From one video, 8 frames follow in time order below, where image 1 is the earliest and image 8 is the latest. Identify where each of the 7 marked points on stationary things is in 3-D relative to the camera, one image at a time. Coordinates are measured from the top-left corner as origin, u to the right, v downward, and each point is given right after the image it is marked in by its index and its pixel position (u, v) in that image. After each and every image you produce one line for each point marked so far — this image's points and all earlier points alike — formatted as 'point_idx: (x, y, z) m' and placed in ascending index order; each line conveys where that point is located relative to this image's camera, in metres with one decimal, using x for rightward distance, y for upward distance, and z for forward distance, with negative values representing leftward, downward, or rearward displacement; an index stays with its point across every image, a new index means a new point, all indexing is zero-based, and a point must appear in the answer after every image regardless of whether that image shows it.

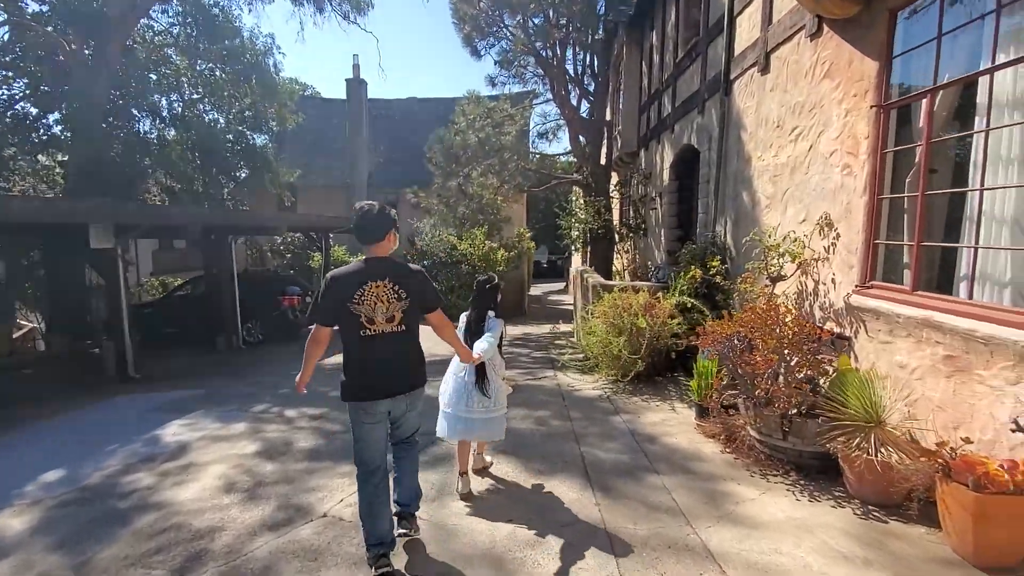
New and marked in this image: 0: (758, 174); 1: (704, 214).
0: (+2.7, +1.3, +5.7) m
1: (+2.7, +1.0, +7.4) m
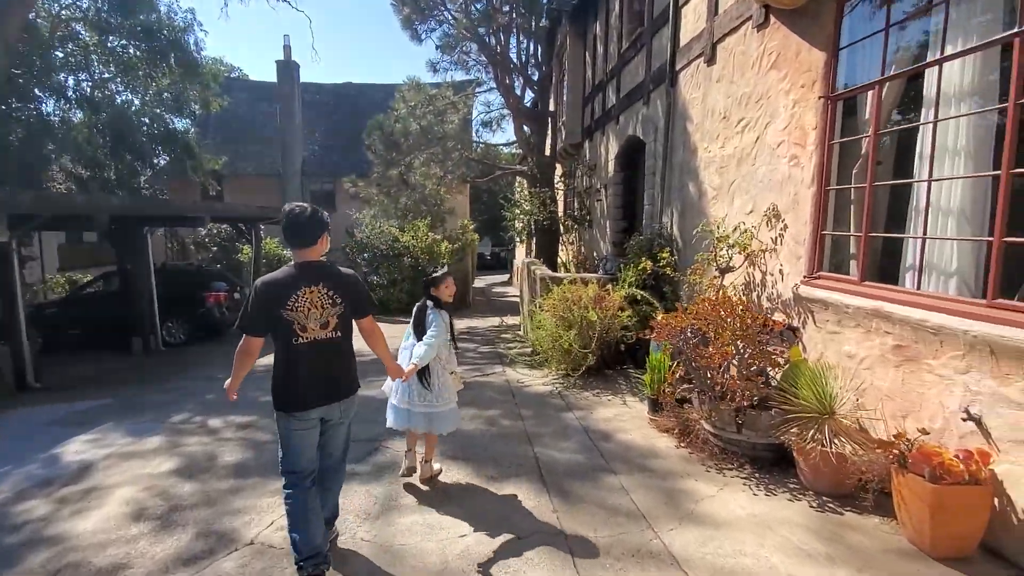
0: (+2.1, +1.4, +5.7) m
1: (+2.0, +1.2, +7.4) m
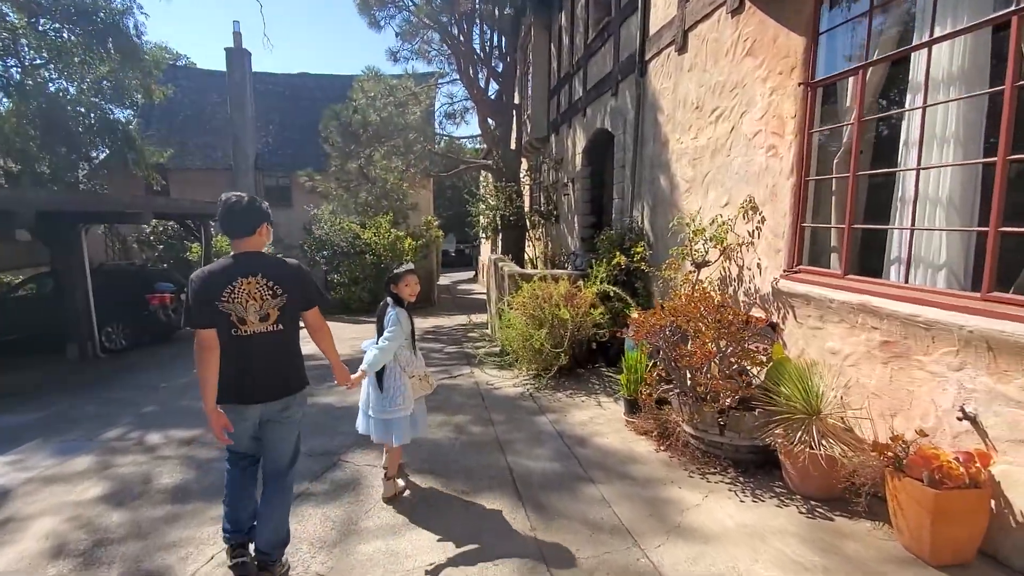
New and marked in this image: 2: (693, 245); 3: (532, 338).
0: (+1.8, +1.4, +5.6) m
1: (+1.5, +1.2, +7.2) m
2: (+1.7, +0.4, +4.8) m
3: (+0.2, -0.6, +5.7) m
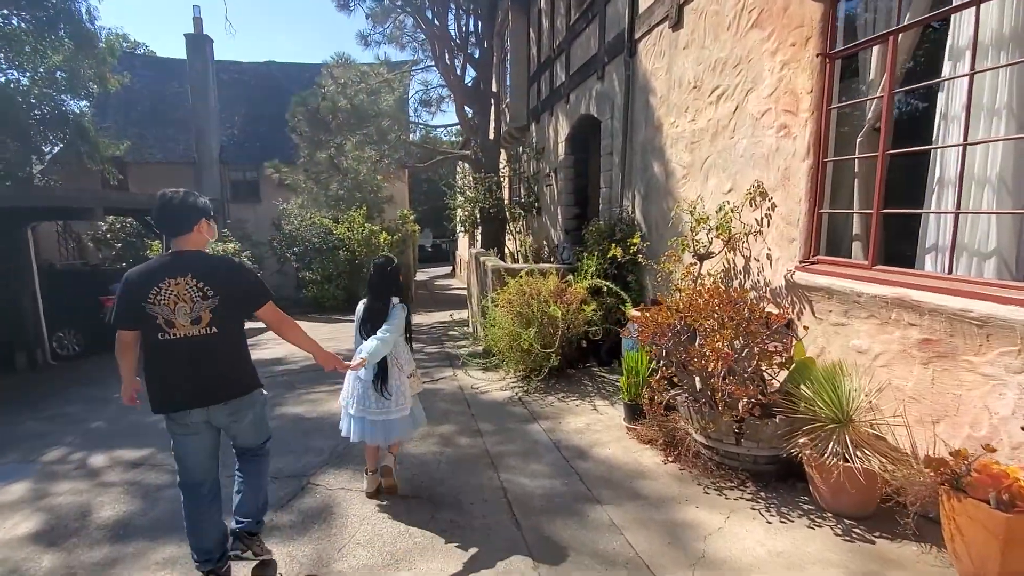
0: (+1.6, +1.5, +5.2) m
1: (+1.3, +1.3, +6.8) m
2: (+1.6, +0.5, +4.5) m
3: (+0.1, -0.5, +5.3) m
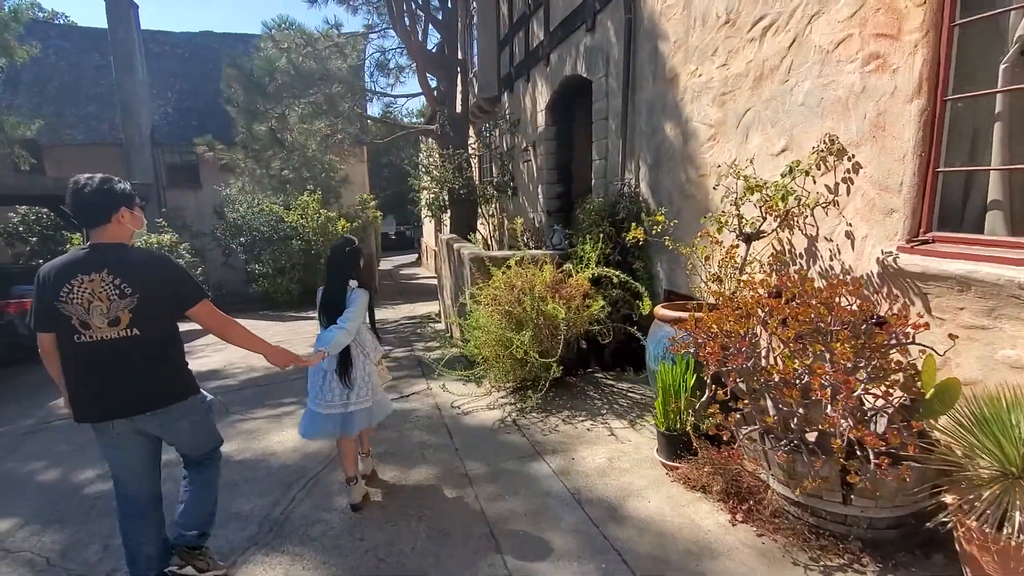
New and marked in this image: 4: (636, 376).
0: (+1.5, +1.6, +4.2) m
1: (+1.0, +1.4, +5.8) m
2: (+1.5, +0.5, +3.5) m
3: (0.0, -0.5, +4.3) m
4: (+1.1, -0.8, +4.7) m
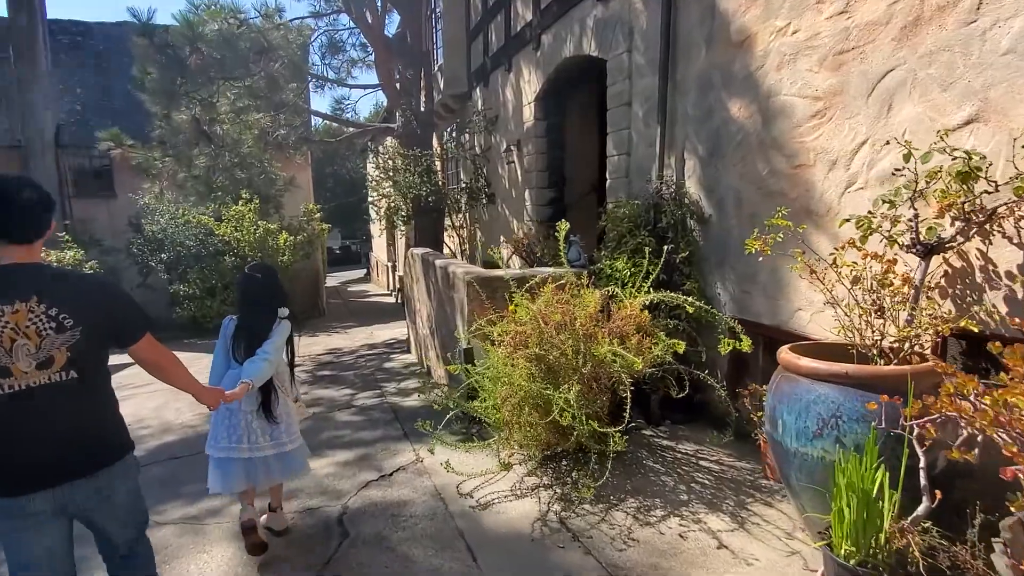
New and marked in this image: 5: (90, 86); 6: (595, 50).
0: (+1.6, +1.4, +3.1) m
1: (+1.0, +1.2, +4.7) m
2: (+1.8, +0.4, +2.4) m
3: (+0.2, -0.7, +3.0) m
4: (+1.3, -1.0, +3.6) m
5: (-11.3, +5.4, +13.7) m
6: (+0.8, +2.3, +5.1) m
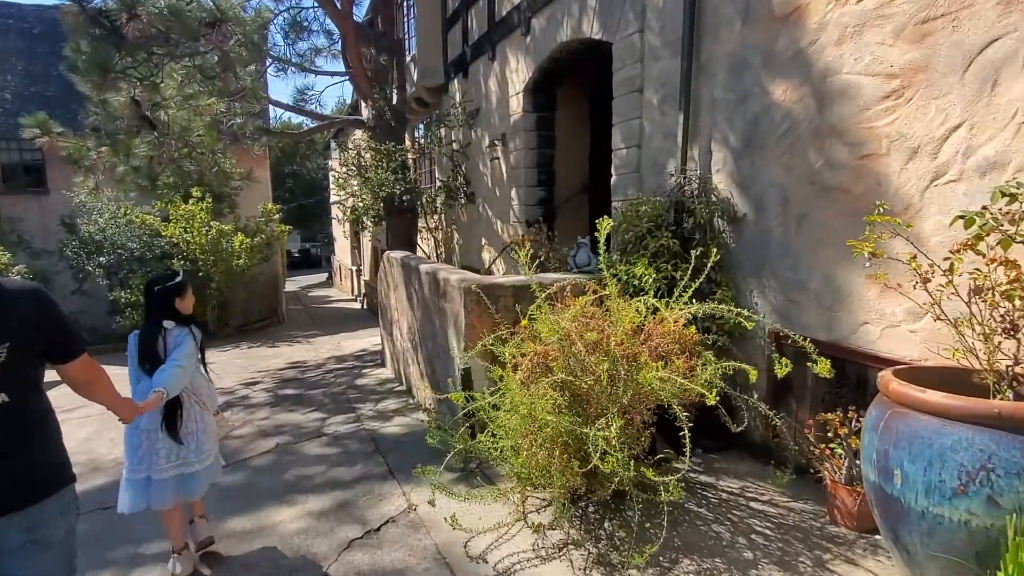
0: (+1.7, +1.3, +2.7) m
1: (+1.0, +1.1, +4.2) m
2: (+1.9, +0.3, +2.0) m
3: (+0.3, -0.7, +2.5) m
4: (+1.3, -1.1, +3.1) m
5: (-11.9, +5.3, +12.3) m
6: (+0.8, +2.3, +4.6) m
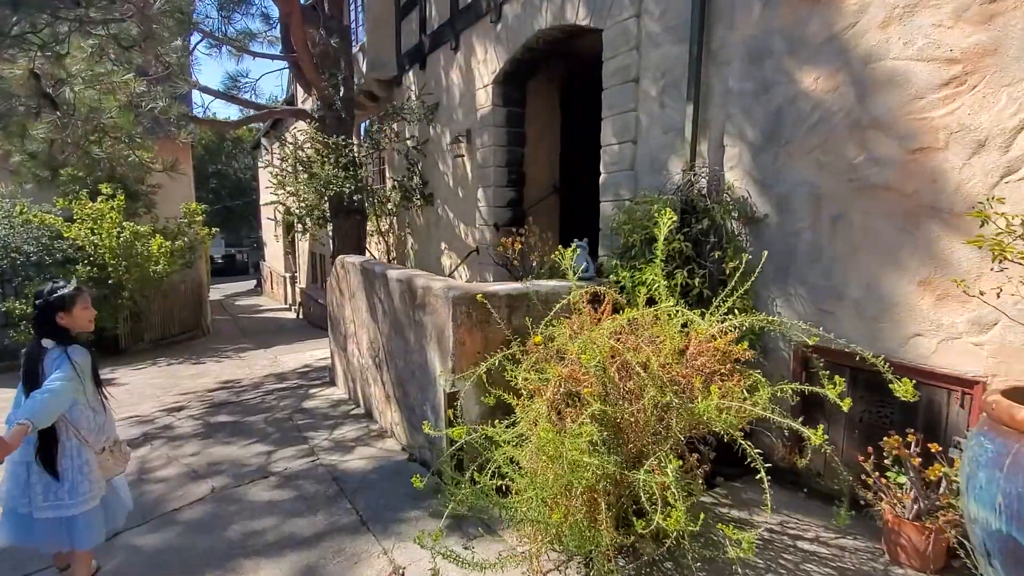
0: (+1.8, +1.3, +2.4) m
1: (+0.9, +1.1, +3.9) m
2: (+2.0, +0.3, +1.7) m
3: (+0.4, -0.8, +2.0) m
4: (+1.4, -1.1, +2.7) m
5: (-12.9, +5.1, +10.4) m
6: (+0.6, +2.2, +4.2) m
